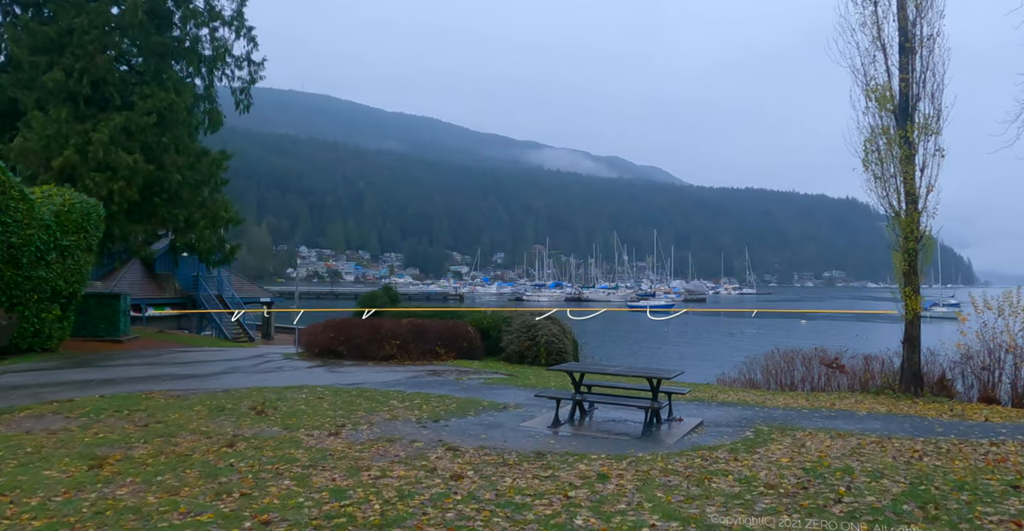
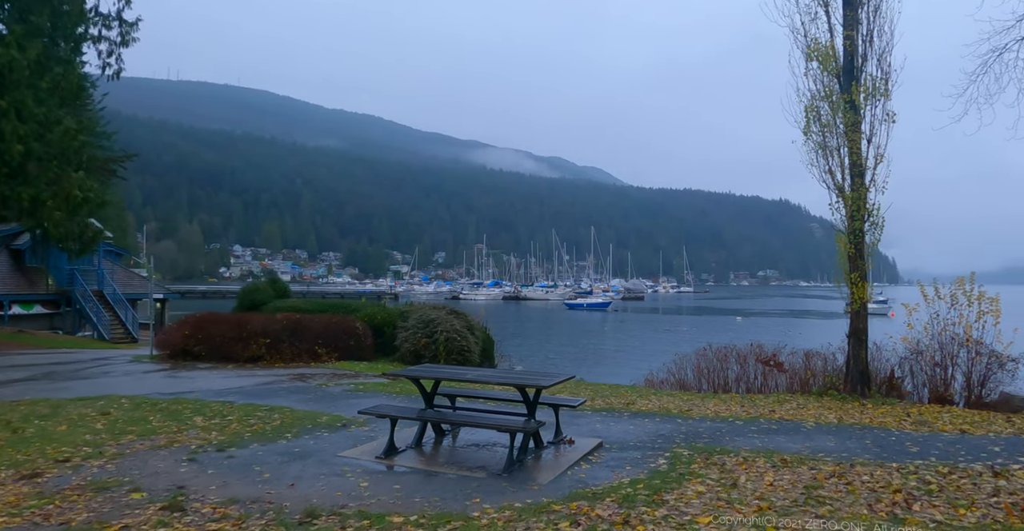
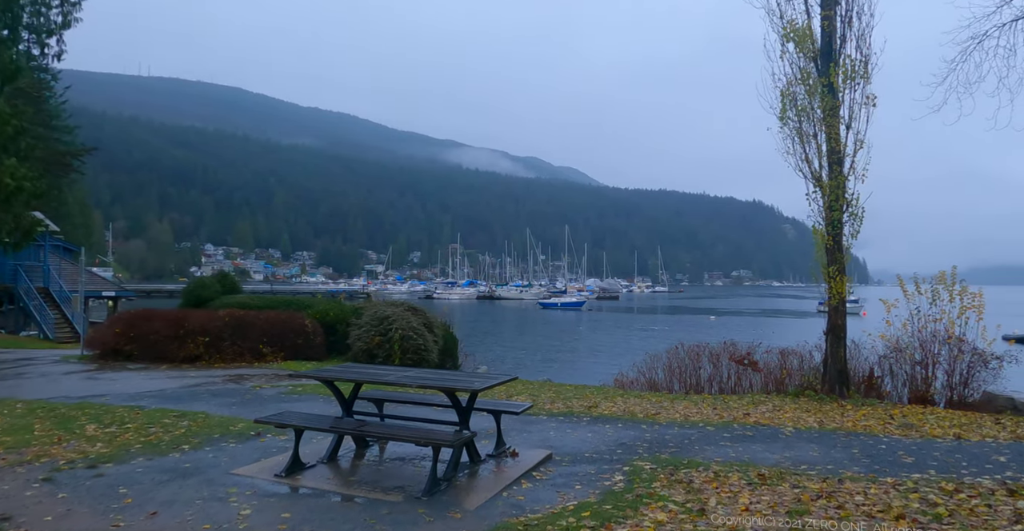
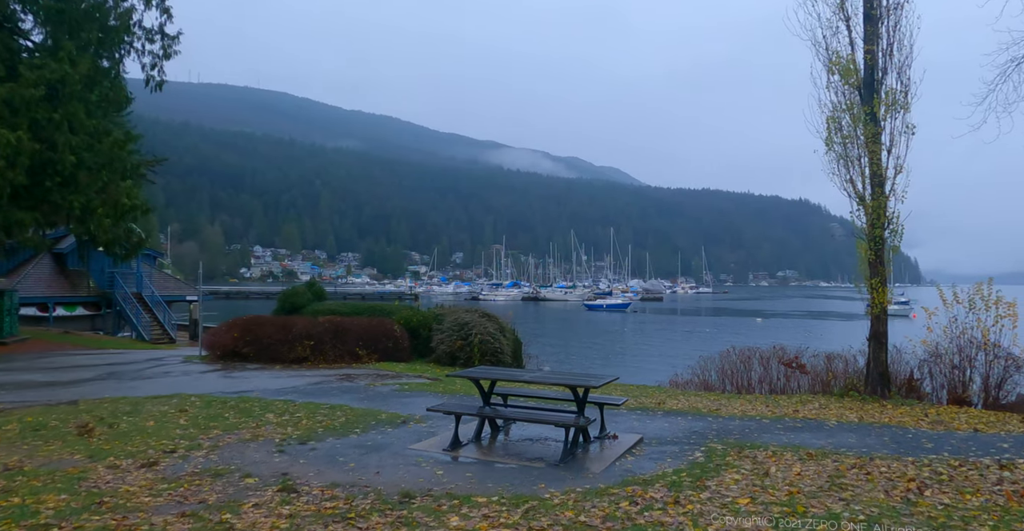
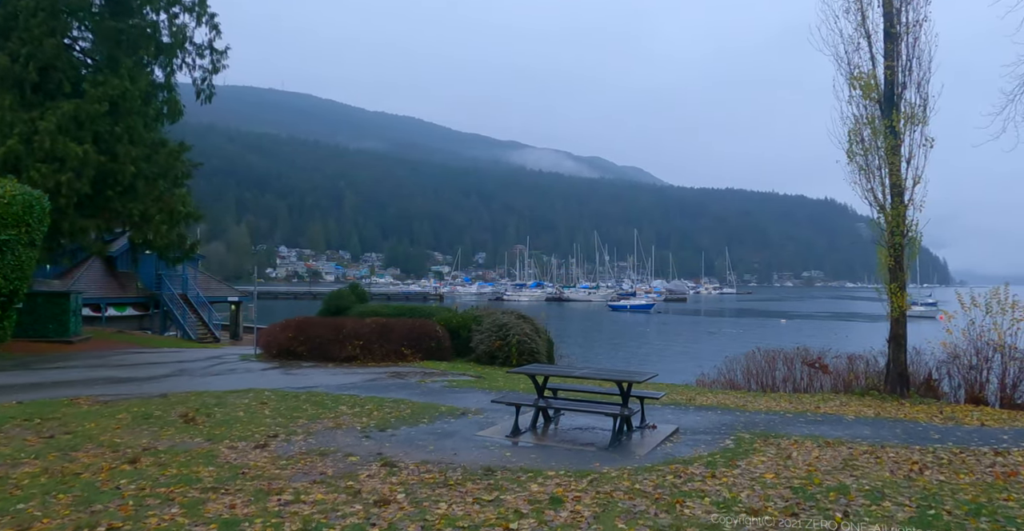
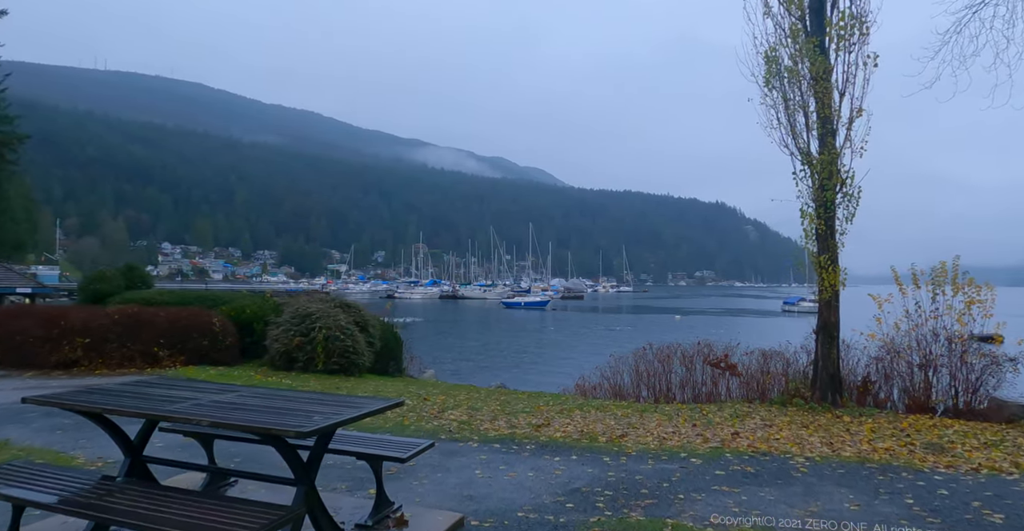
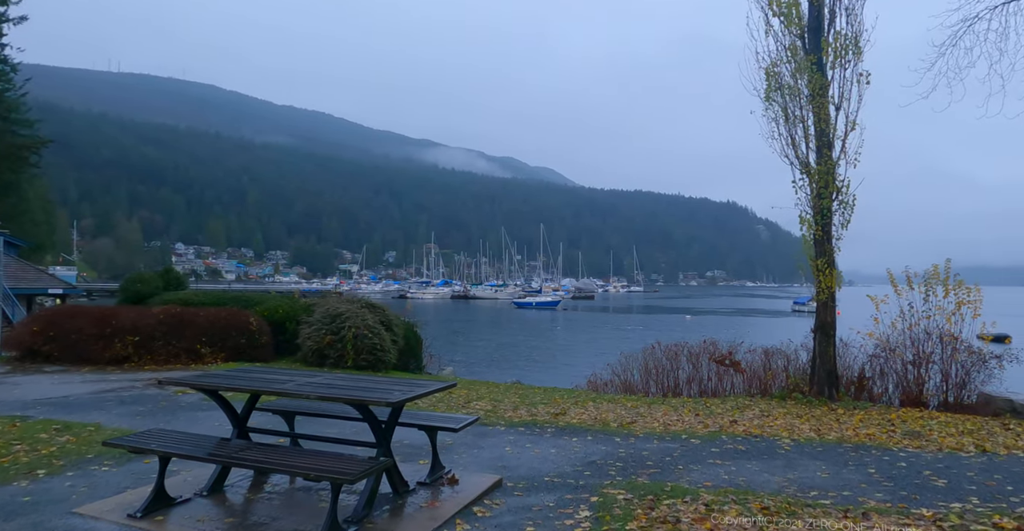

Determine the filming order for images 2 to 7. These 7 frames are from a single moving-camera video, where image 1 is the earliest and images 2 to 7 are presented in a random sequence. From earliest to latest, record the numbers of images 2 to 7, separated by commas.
5, 4, 2, 3, 7, 6
